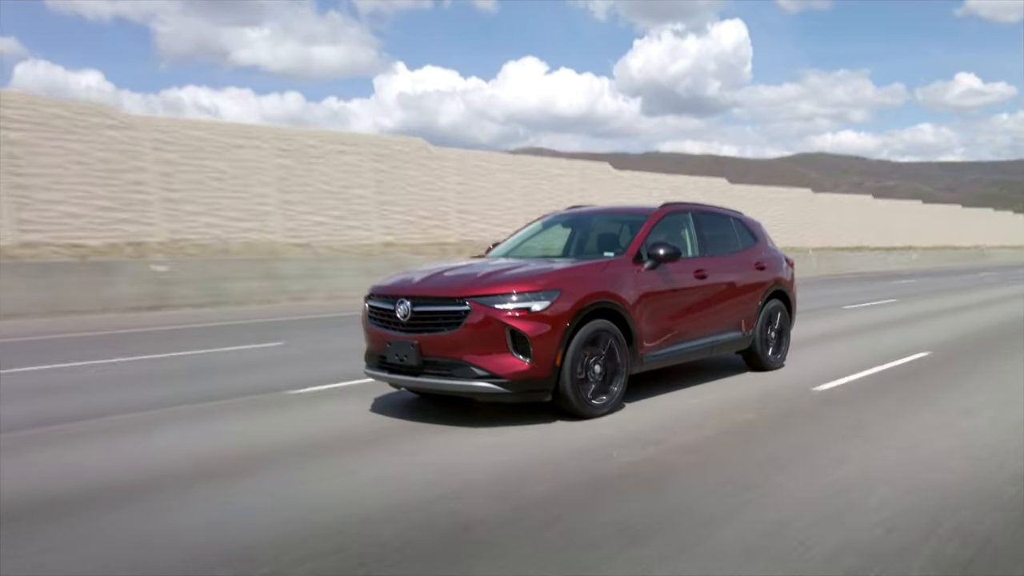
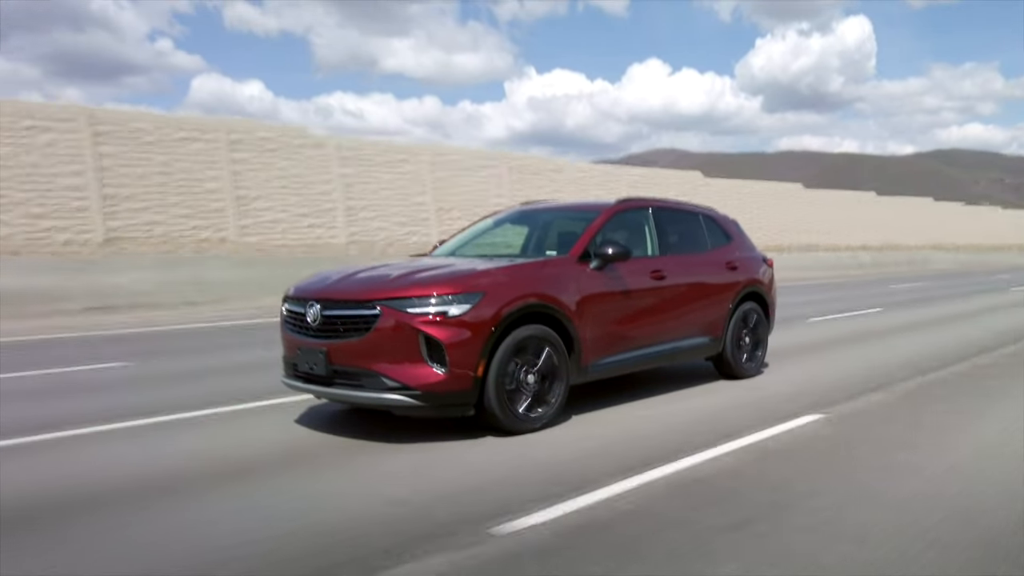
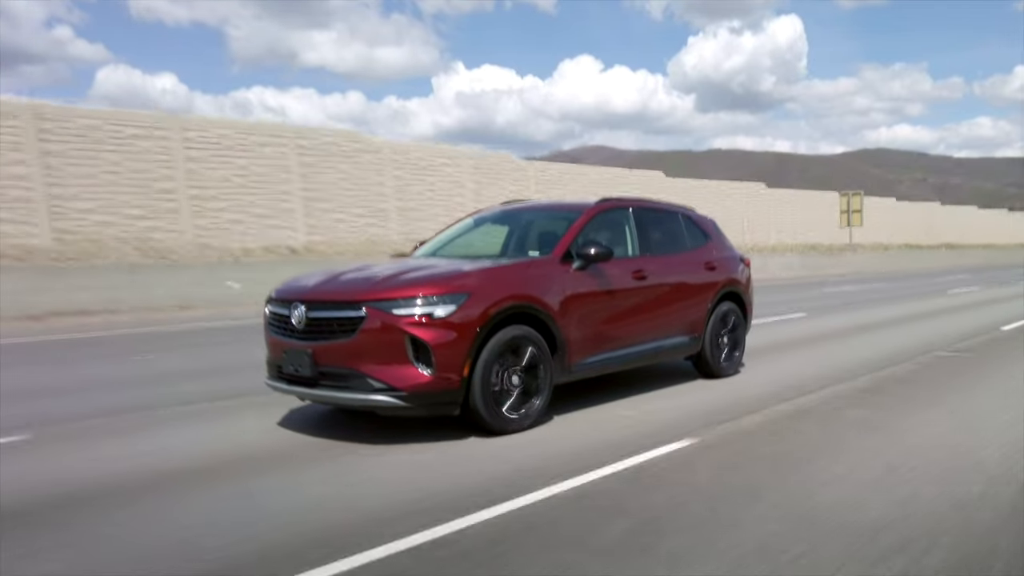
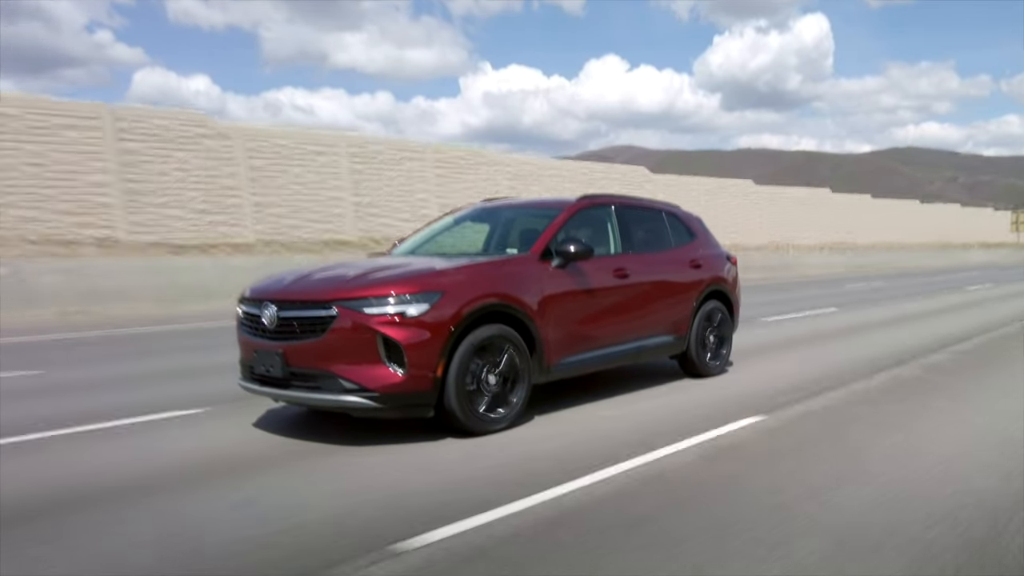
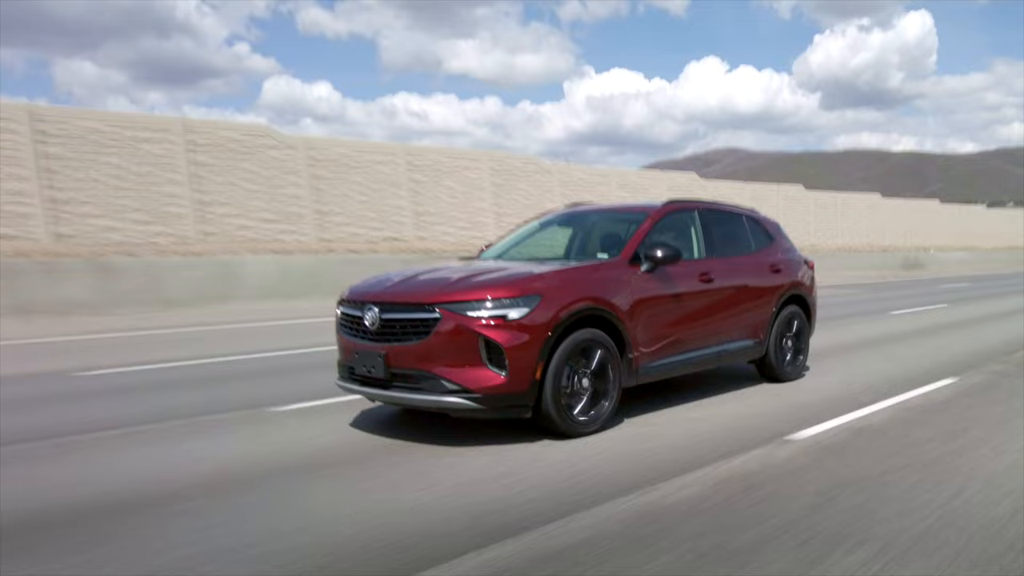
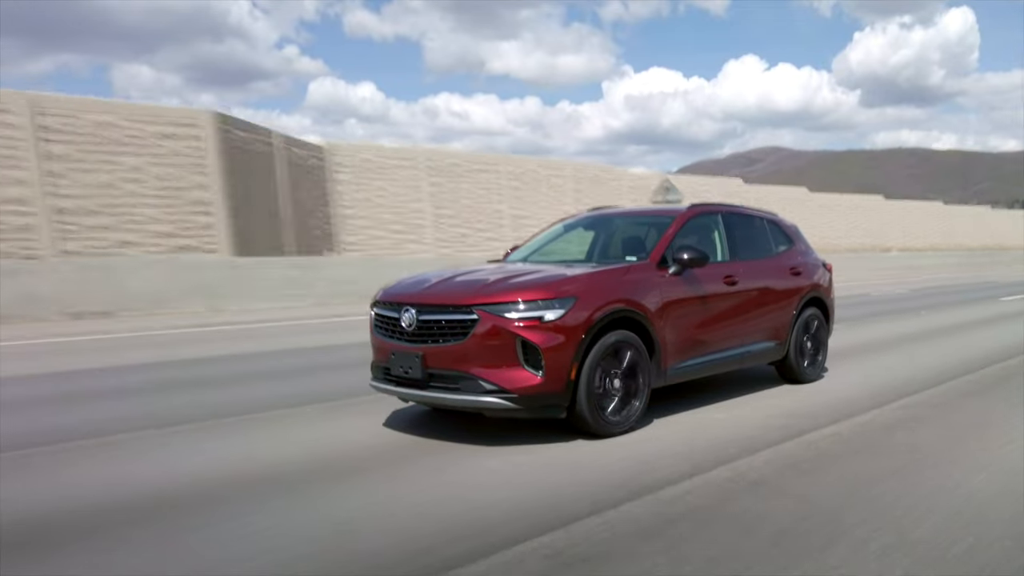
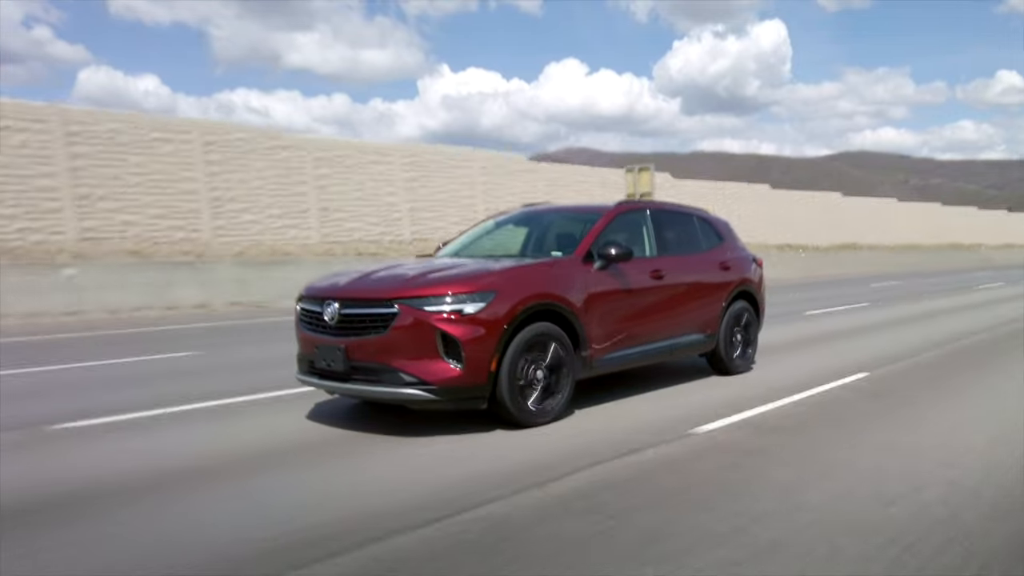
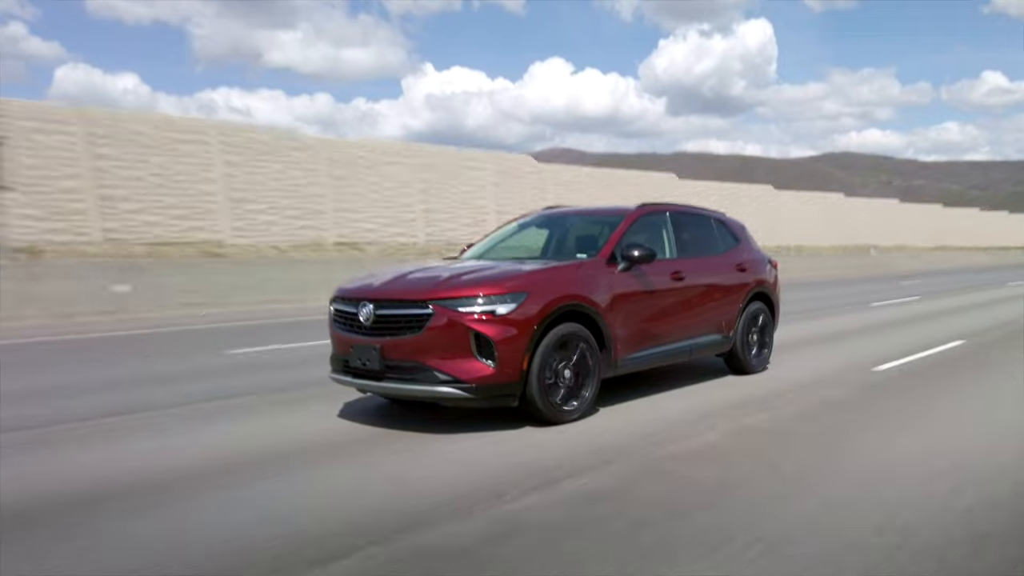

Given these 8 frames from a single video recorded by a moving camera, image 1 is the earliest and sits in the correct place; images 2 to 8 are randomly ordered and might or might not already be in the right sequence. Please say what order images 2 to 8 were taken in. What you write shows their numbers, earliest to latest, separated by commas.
8, 7, 3, 4, 2, 5, 6
